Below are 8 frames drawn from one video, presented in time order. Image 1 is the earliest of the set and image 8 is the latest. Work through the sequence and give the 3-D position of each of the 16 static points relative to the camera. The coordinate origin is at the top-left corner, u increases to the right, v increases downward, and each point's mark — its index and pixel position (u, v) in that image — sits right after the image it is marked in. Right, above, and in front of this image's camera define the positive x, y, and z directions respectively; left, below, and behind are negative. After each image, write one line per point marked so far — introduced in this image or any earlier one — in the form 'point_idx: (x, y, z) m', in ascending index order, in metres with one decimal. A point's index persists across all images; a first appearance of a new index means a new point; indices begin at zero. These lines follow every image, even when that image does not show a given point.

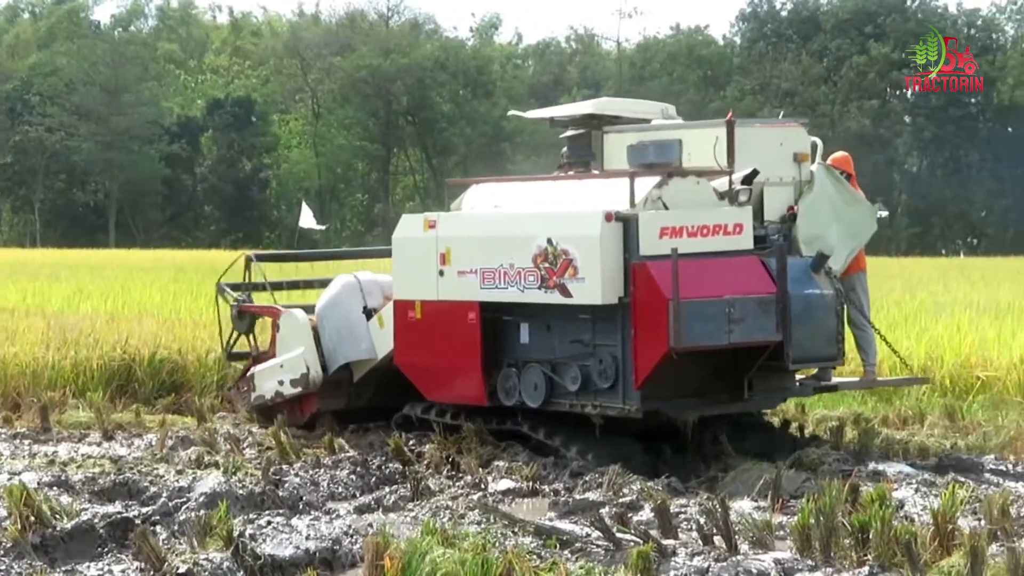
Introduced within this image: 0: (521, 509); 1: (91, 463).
0: (+0.1, -1.6, +9.1) m
1: (-3.0, -1.3, +9.2) m
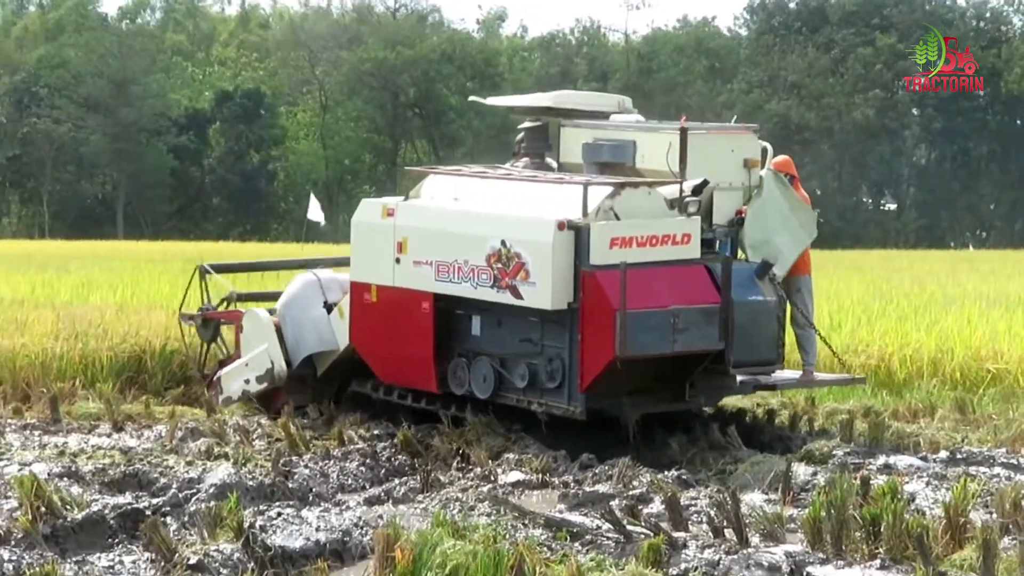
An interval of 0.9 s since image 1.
0: (+0.1, -1.5, +9.0) m
1: (-3.0, -1.2, +9.2) m
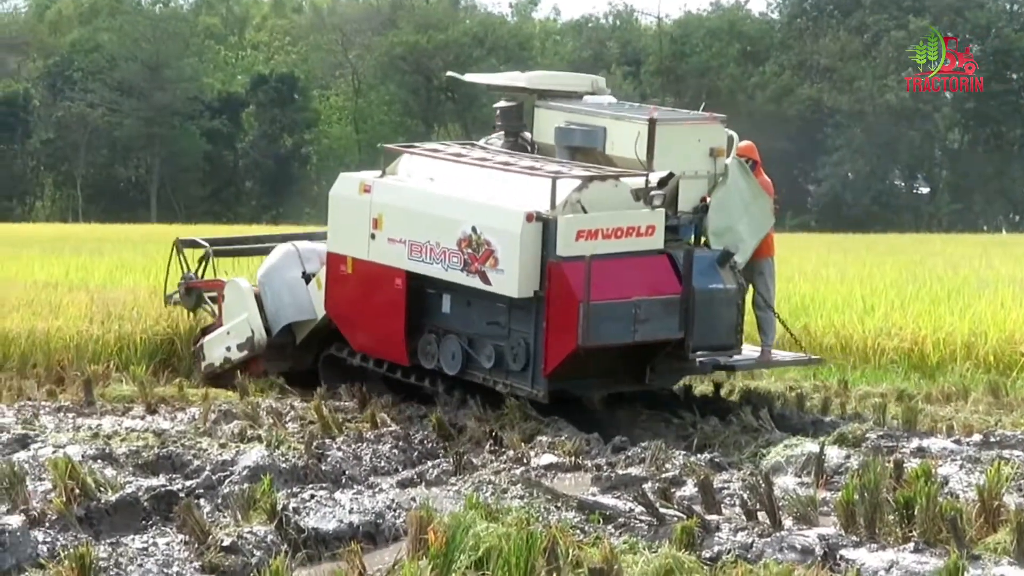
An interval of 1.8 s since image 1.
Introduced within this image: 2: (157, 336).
0: (+0.4, -1.4, +9.0) m
1: (-2.7, -1.1, +9.2) m
2: (-3.1, -0.4, +10.9) m
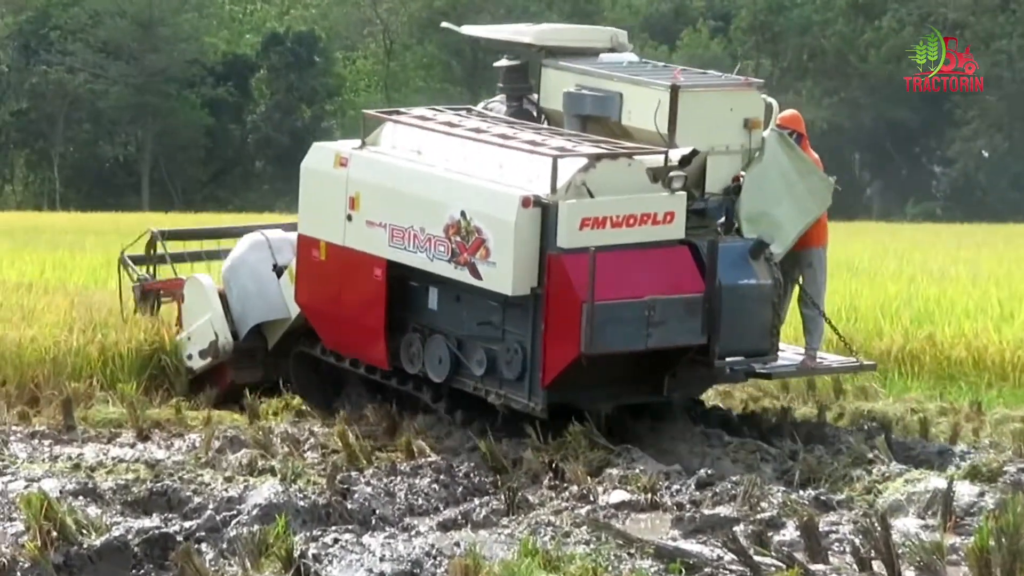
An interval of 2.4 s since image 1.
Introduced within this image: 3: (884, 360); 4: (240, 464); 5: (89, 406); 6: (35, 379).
0: (+0.7, -1.4, +7.5) m
1: (-2.3, -1.1, +7.7) m
2: (-2.6, -0.4, +9.4) m
3: (+2.8, -0.6, +9.6) m
4: (-1.7, -1.1, +7.7) m
5: (-2.8, -0.8, +8.5) m
6: (-3.3, -0.6, +8.9) m
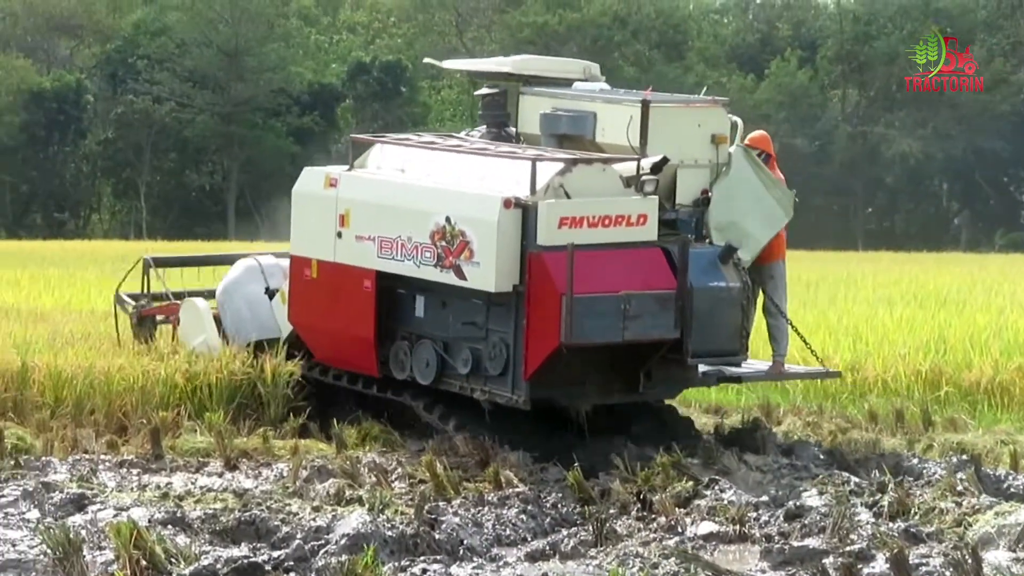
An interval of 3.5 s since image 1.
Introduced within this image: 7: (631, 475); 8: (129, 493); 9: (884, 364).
0: (+1.3, -1.6, +7.4) m
1: (-1.8, -1.3, +7.7) m
2: (-2.1, -0.6, +9.4) m
3: (+3.4, -0.8, +9.5) m
4: (-1.1, -1.2, +7.7) m
5: (-2.3, -1.0, +8.5) m
6: (-2.8, -0.8, +9.0) m
7: (+0.7, -1.1, +7.9) m
8: (-2.3, -1.2, +7.7) m
9: (+3.0, -0.6, +9.8) m
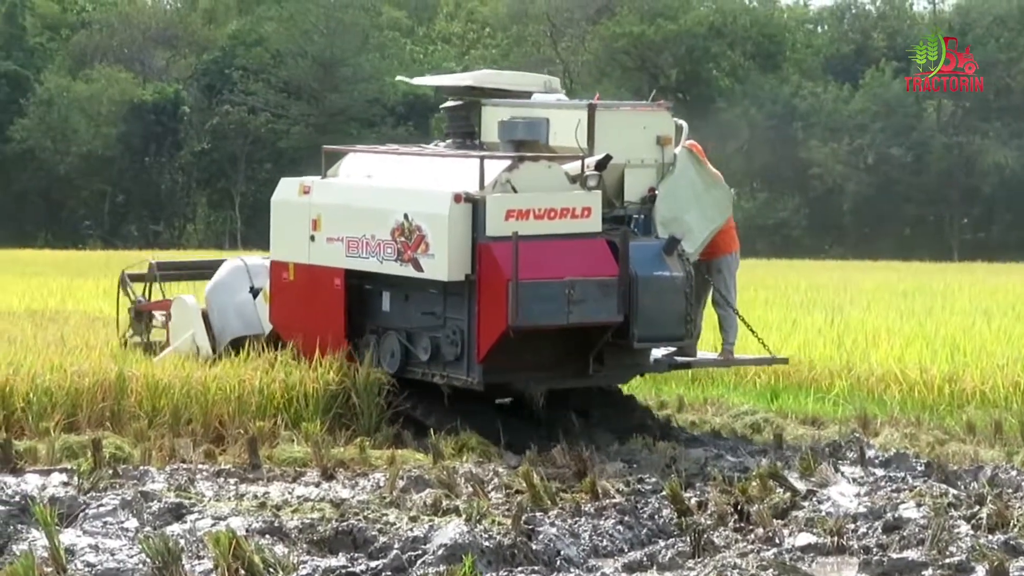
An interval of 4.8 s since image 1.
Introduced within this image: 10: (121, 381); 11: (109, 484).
0: (+1.8, -1.6, +7.4) m
1: (-1.2, -1.3, +7.7) m
2: (-1.5, -0.7, +9.4) m
3: (+4.0, -0.8, +9.5) m
4: (-0.5, -1.3, +7.7) m
5: (-1.7, -1.0, +8.6) m
6: (-2.2, -0.9, +9.0) m
7: (+1.3, -1.2, +7.9) m
8: (-1.7, -1.3, +7.7) m
9: (+3.6, -0.7, +9.8) m
10: (-2.6, -0.6, +8.4) m
11: (-2.4, -1.2, +7.6) m
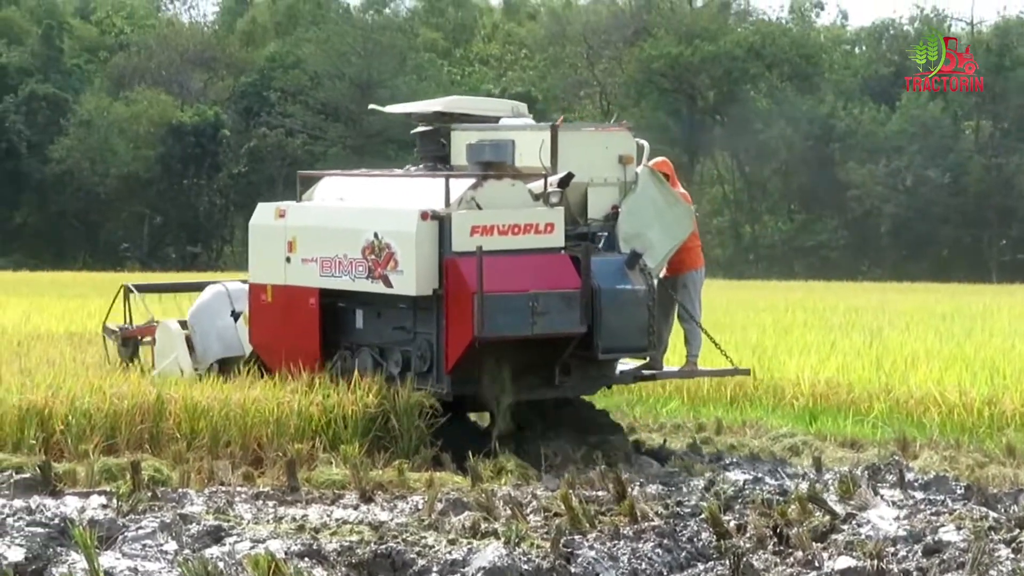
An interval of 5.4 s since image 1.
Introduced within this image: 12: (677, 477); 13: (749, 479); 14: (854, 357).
0: (+2.1, -1.8, +7.4) m
1: (-1.0, -1.5, +7.7) m
2: (-1.2, -0.8, +9.5) m
3: (+4.2, -1.0, +9.4) m
4: (-0.3, -1.4, +7.7) m
5: (-1.4, -1.2, +8.6) m
6: (-1.9, -1.0, +9.0) m
7: (+1.6, -1.3, +7.8) m
8: (-1.5, -1.4, +7.7) m
9: (+3.8, -0.8, +9.8) m
10: (-2.3, -0.8, +8.4) m
11: (-2.2, -1.3, +7.6) m
12: (+1.1, -1.2, +8.2) m
13: (+1.5, -1.2, +8.1) m
14: (+3.0, -0.6, +11.4) m
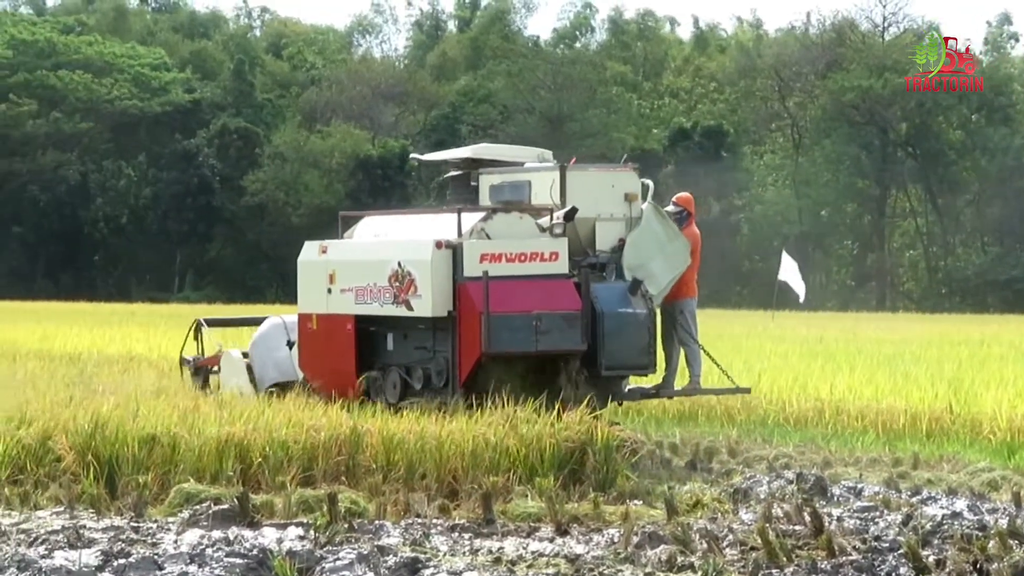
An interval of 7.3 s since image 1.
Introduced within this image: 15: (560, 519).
0: (+3.2, -2.0, +7.4) m
1: (+0.2, -1.7, +7.7) m
2: (0.0, -1.0, +9.5) m
3: (+5.5, -1.2, +9.3) m
4: (+0.9, -1.6, +7.8) m
5: (-0.2, -1.4, +8.6) m
6: (-0.7, -1.2, +9.1) m
7: (+2.7, -1.5, +7.8) m
8: (-0.3, -1.6, +7.7) m
9: (+5.1, -1.0, +9.7) m
10: (-1.1, -1.0, +8.5) m
11: (-1.0, -1.5, +7.7) m
12: (+2.3, -1.4, +8.2) m
13: (+2.7, -1.4, +8.1) m
14: (+4.3, -0.8, +11.3) m
15: (+0.2, -1.4, +8.2) m
